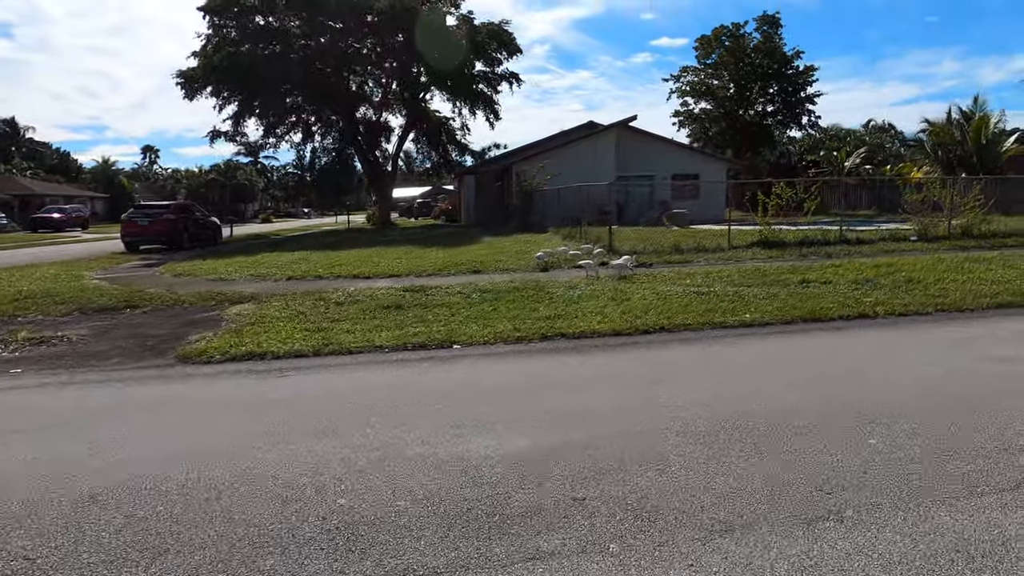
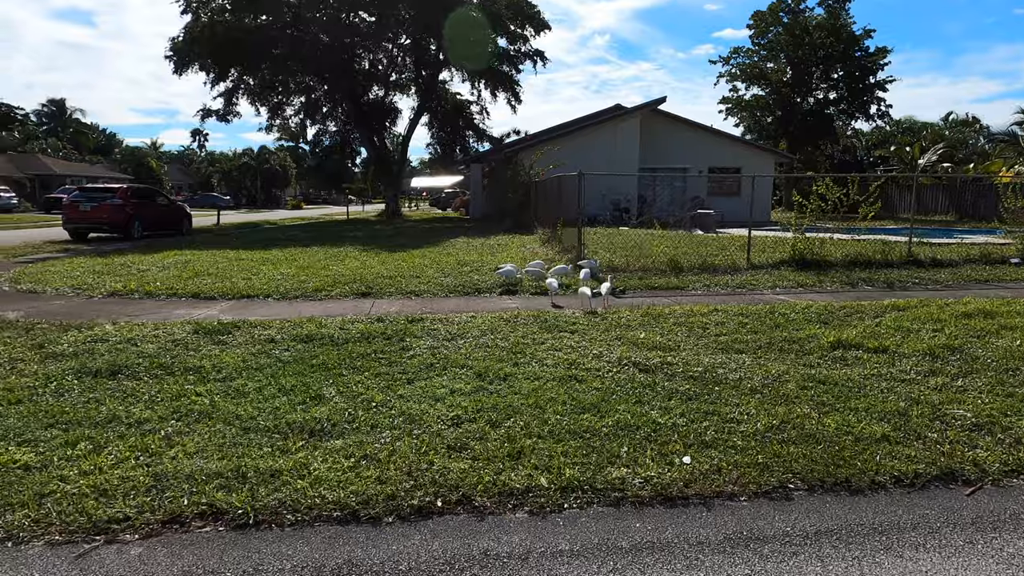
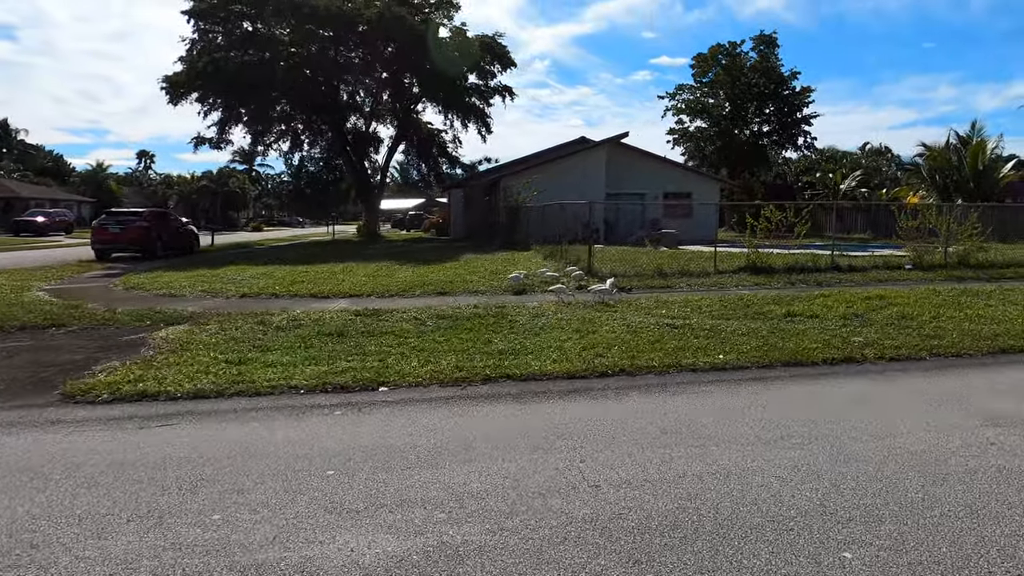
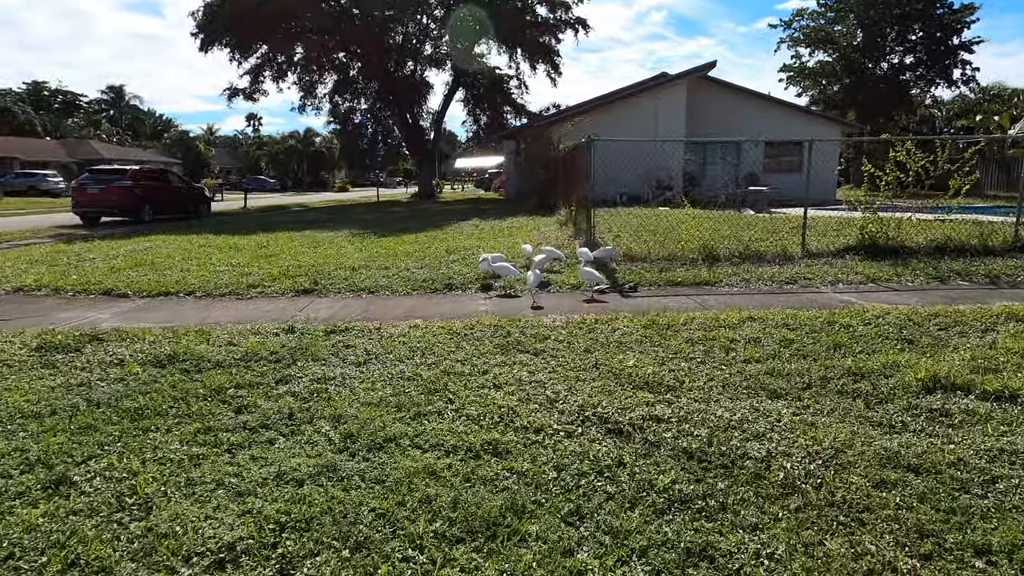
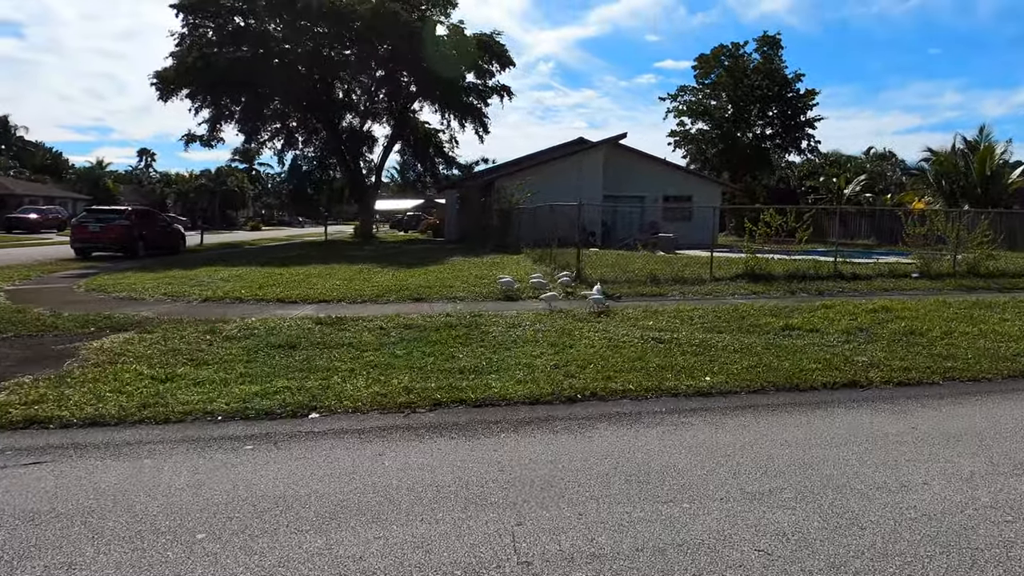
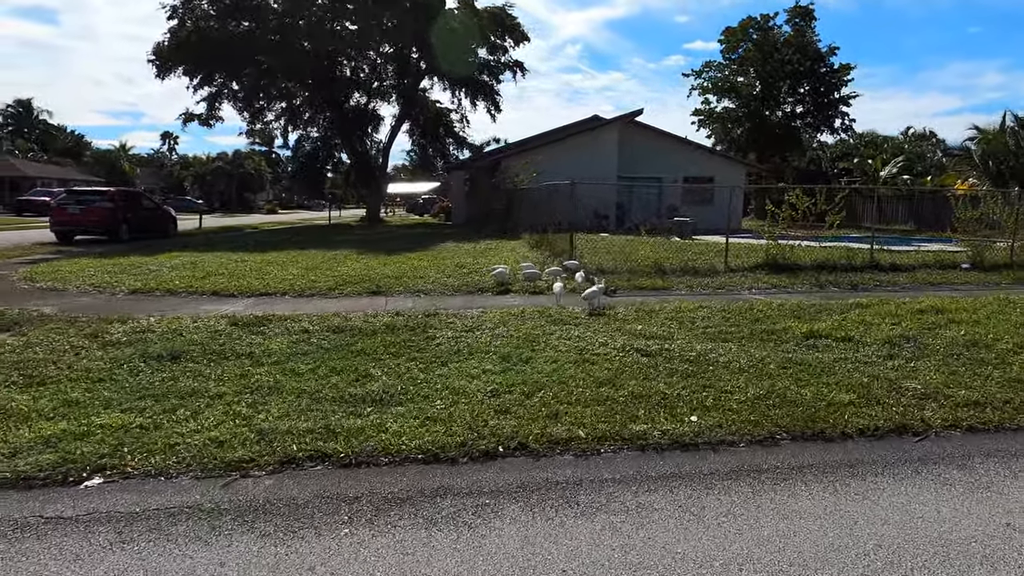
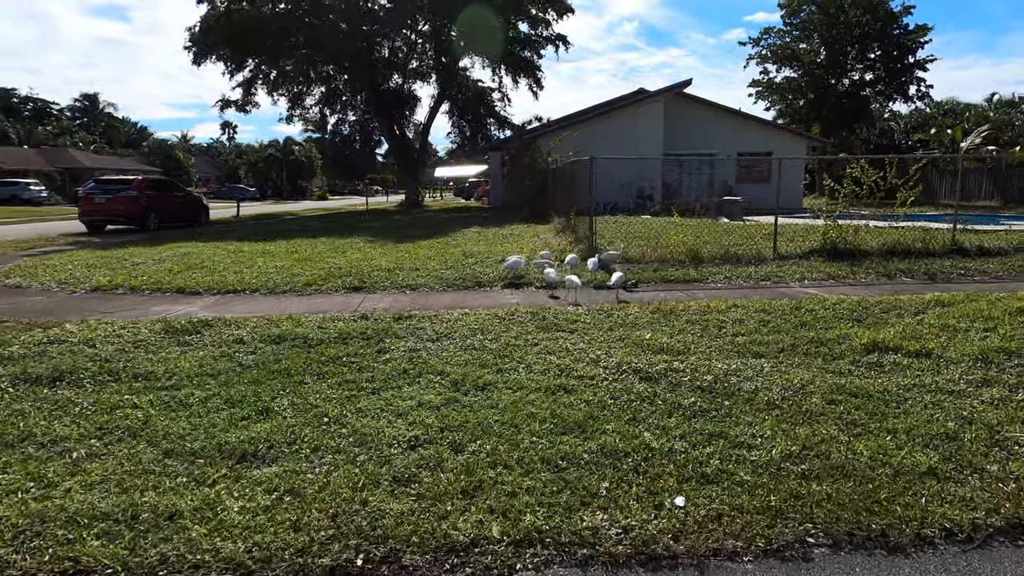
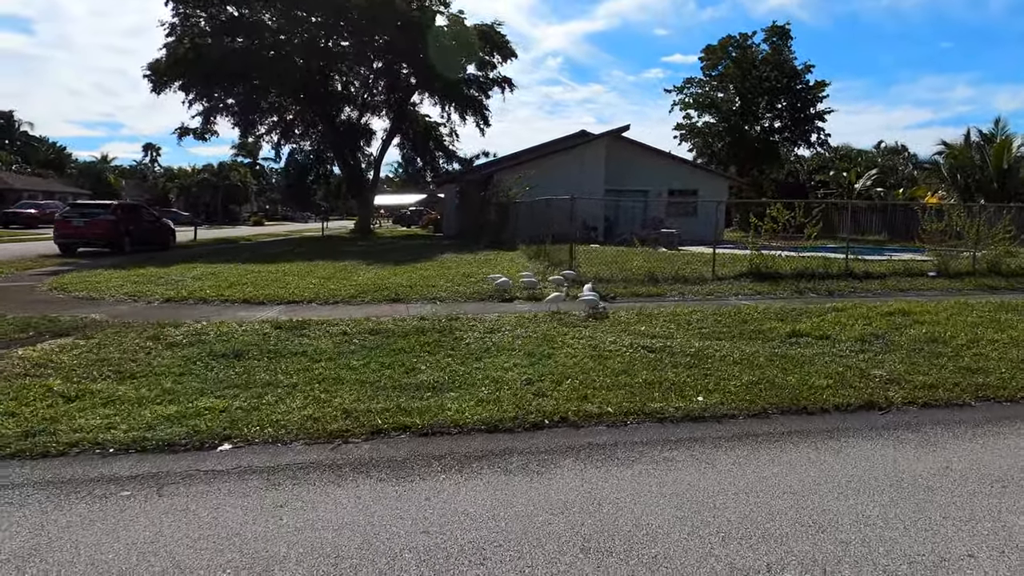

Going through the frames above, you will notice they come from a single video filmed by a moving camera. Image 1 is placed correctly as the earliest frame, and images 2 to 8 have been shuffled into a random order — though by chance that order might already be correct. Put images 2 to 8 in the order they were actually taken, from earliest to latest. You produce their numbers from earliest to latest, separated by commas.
3, 5, 8, 6, 2, 7, 4
